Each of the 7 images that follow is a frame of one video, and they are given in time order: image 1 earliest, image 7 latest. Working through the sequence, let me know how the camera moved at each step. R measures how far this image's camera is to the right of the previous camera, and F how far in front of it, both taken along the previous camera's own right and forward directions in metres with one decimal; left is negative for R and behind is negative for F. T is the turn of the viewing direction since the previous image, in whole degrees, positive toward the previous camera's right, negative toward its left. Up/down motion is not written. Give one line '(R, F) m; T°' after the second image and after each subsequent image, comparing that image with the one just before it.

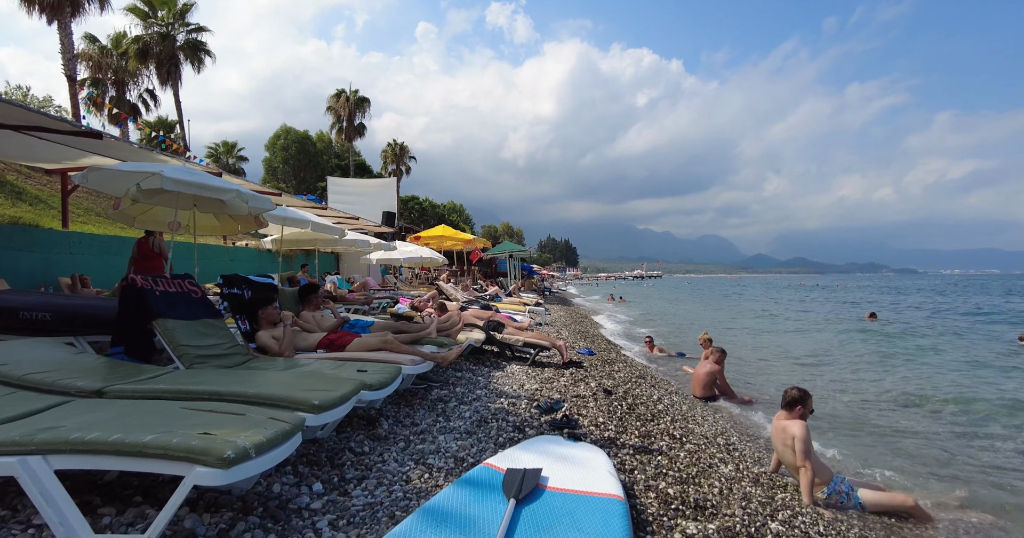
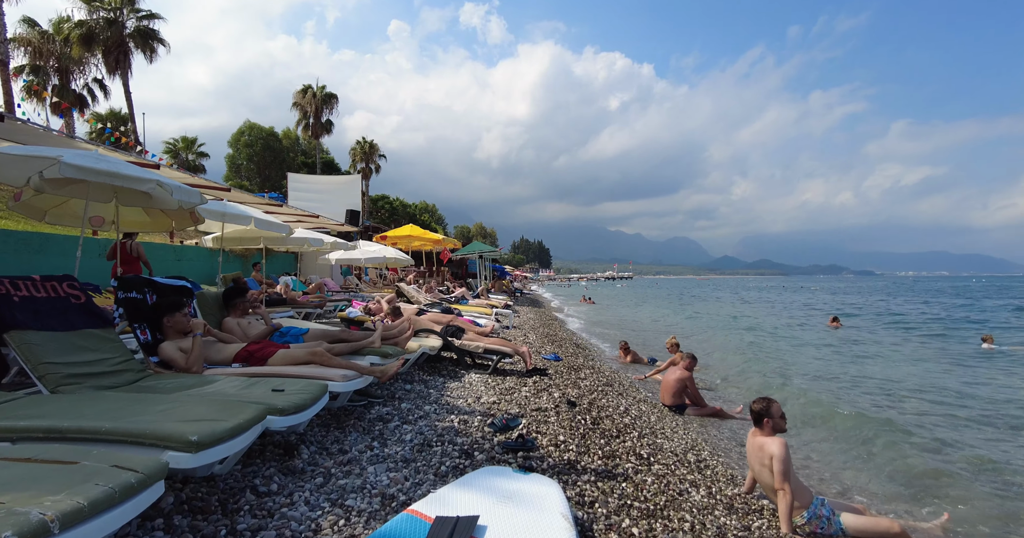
(+0.2, +0.5) m; +3°
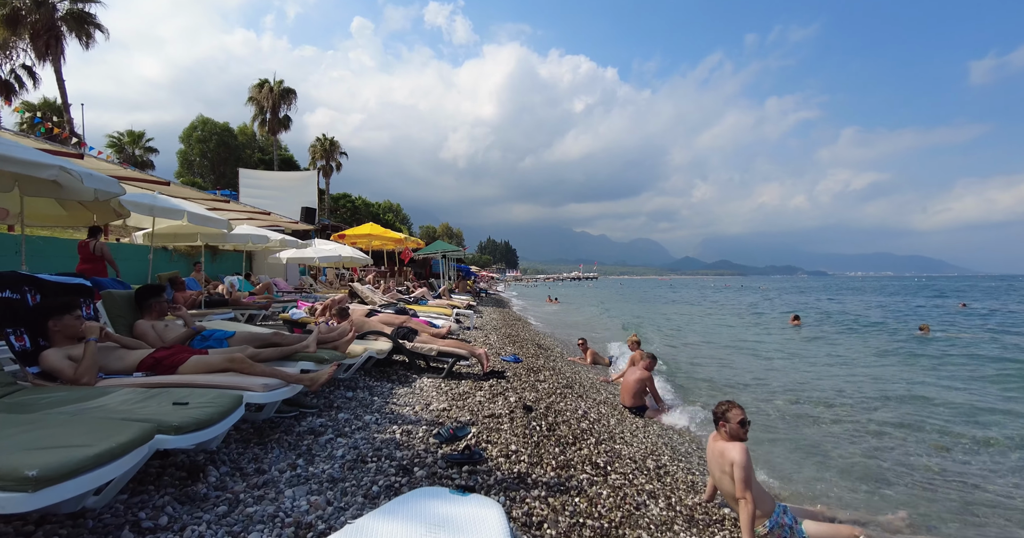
(+0.2, +0.3) m; +4°
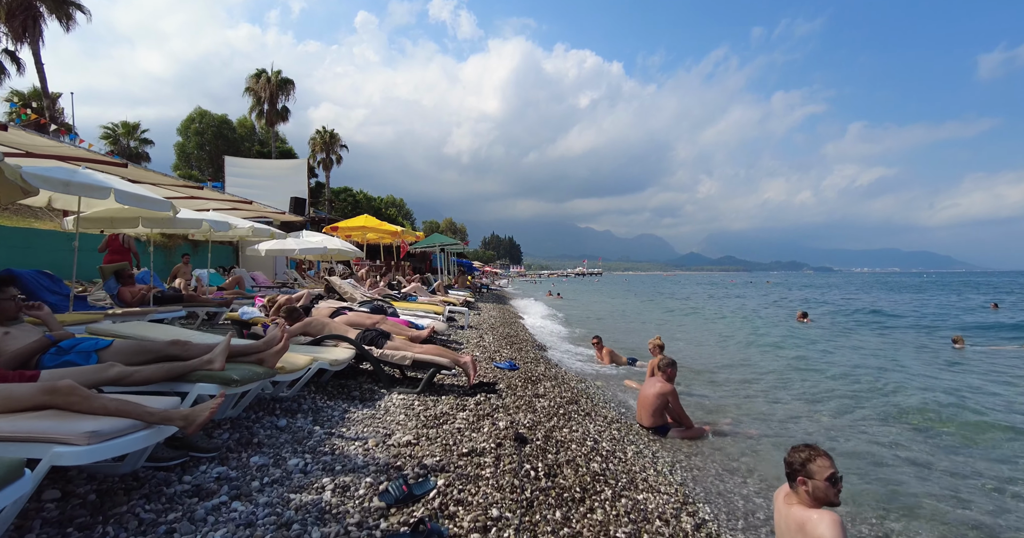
(+0.1, +1.3) m; 0°
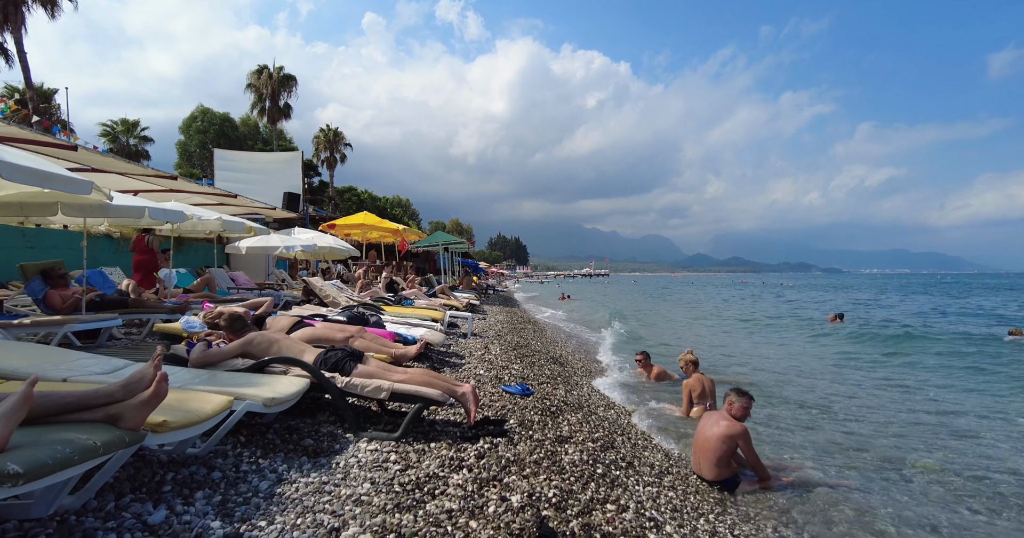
(-0.1, +1.6) m; -1°
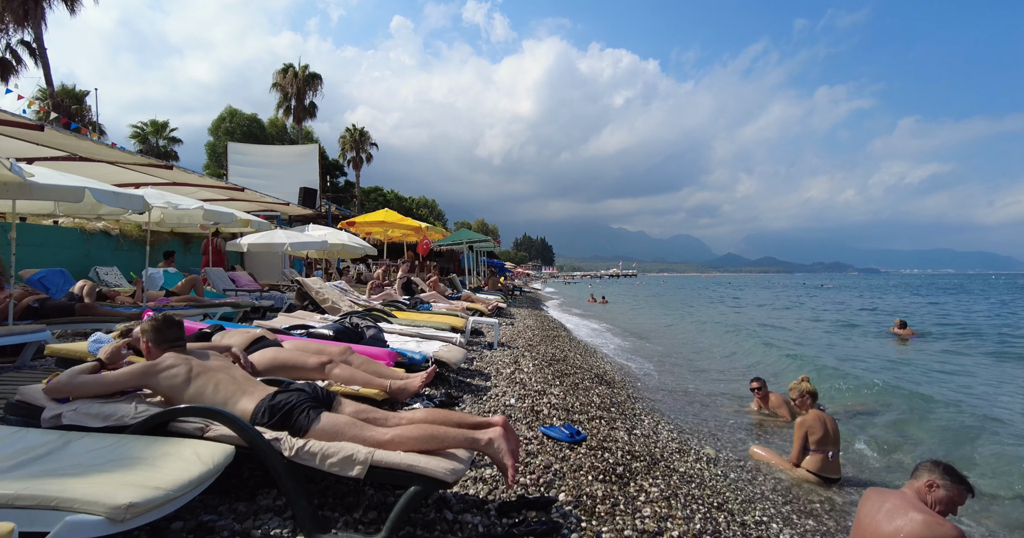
(-0.2, +1.7) m; -3°
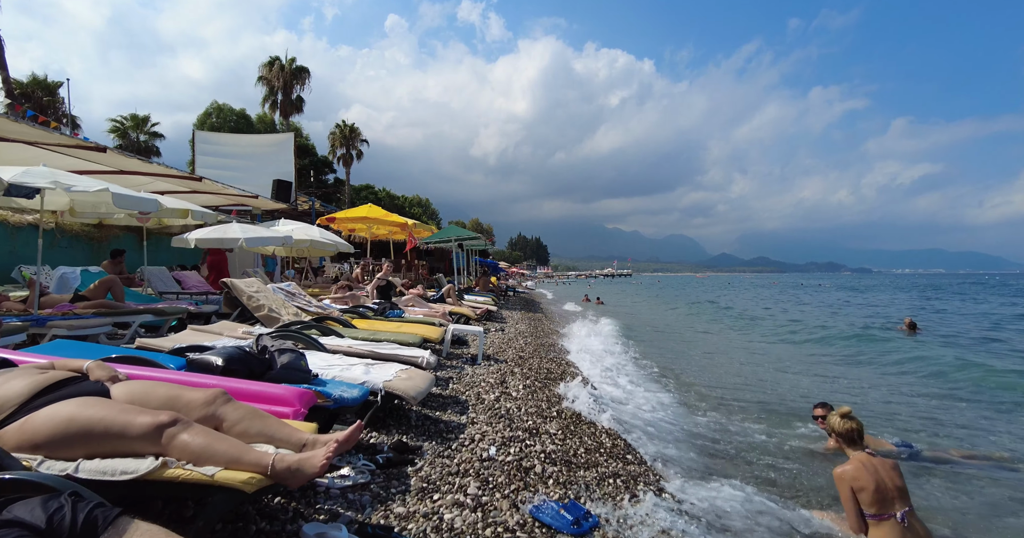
(+0.1, +1.5) m; +1°
